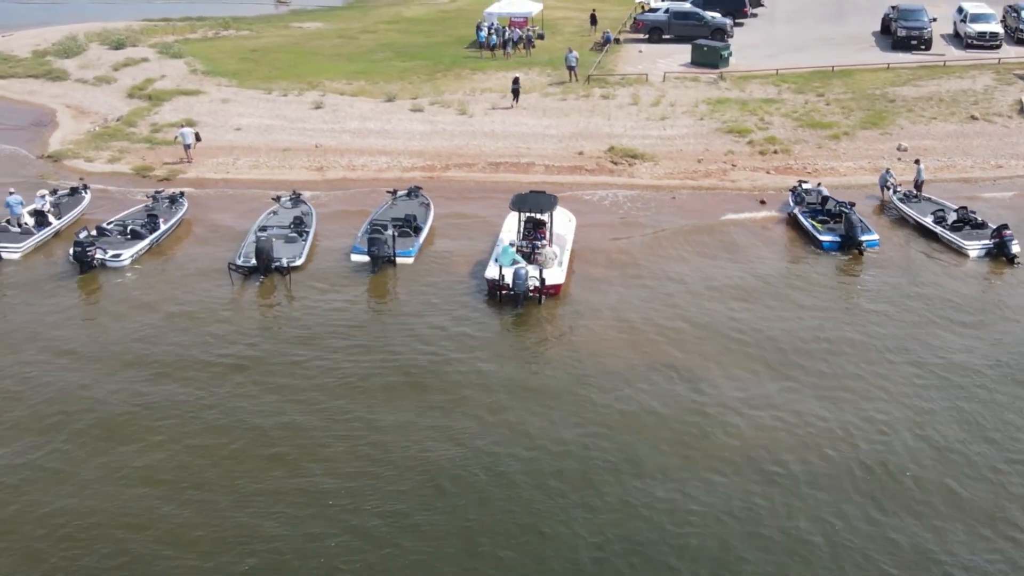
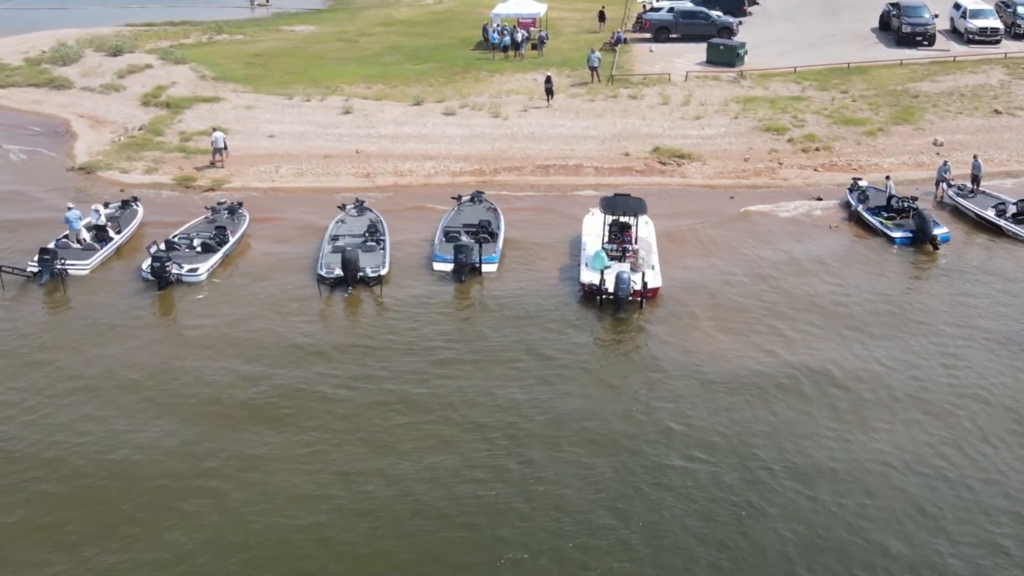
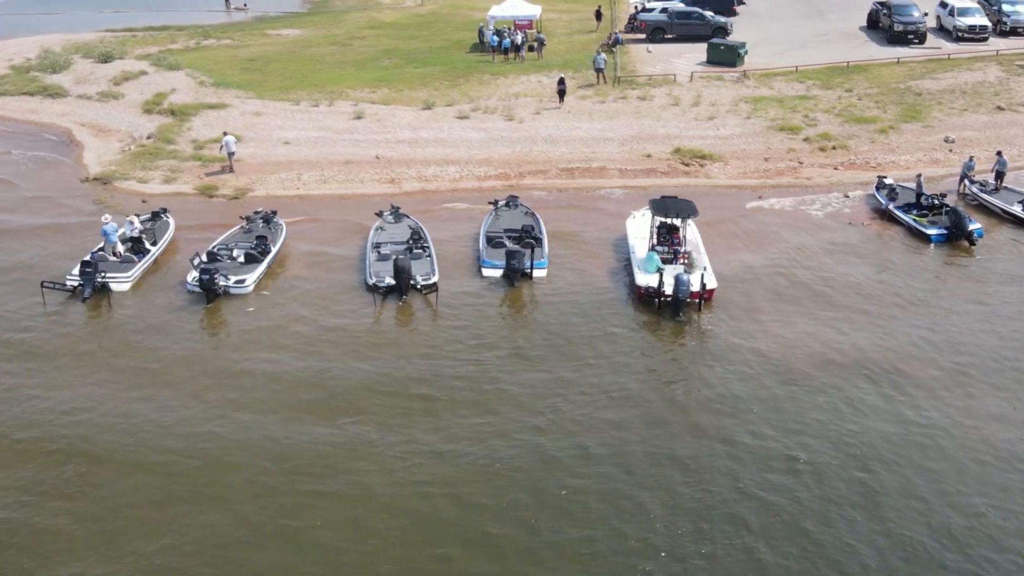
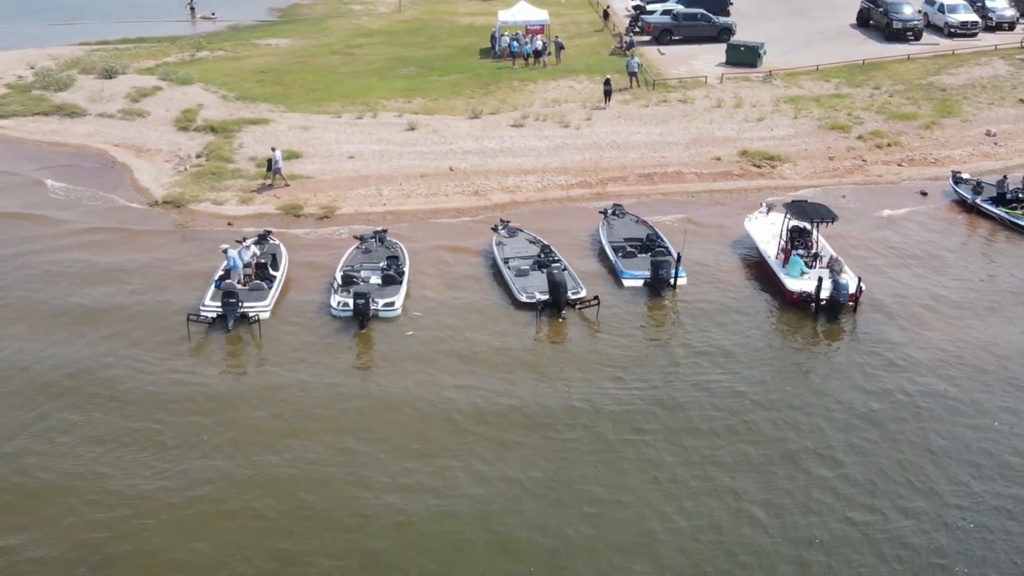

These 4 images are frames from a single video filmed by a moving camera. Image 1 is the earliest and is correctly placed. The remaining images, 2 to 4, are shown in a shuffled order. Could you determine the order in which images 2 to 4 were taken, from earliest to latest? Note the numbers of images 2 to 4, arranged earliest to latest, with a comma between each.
2, 3, 4
